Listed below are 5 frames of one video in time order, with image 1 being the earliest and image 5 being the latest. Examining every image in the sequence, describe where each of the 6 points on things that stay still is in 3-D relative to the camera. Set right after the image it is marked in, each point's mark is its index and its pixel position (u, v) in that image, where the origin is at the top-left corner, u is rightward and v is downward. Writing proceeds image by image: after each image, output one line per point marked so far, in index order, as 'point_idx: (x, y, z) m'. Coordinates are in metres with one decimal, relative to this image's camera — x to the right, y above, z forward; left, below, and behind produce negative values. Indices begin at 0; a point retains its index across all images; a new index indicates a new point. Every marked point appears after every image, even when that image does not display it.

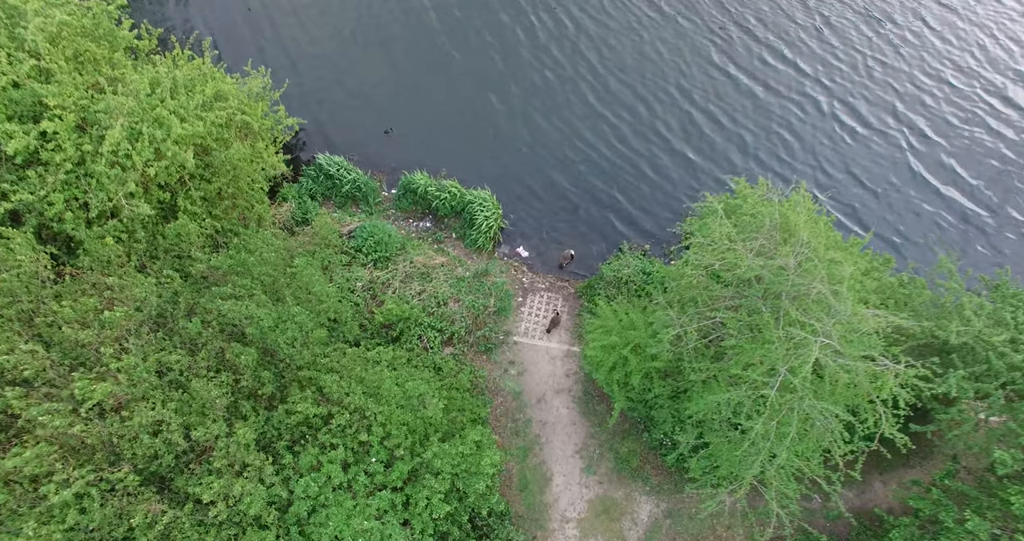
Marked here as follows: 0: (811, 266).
0: (+6.8, +0.1, +11.4) m
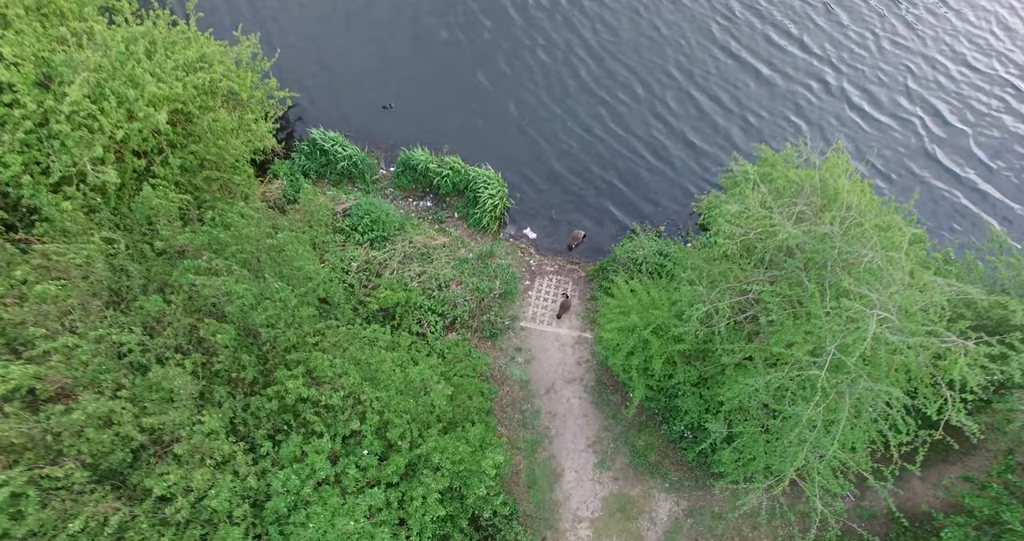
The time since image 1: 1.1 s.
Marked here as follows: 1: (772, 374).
0: (+7.0, +0.7, +10.1) m
1: (+5.2, -2.0, +10.0) m
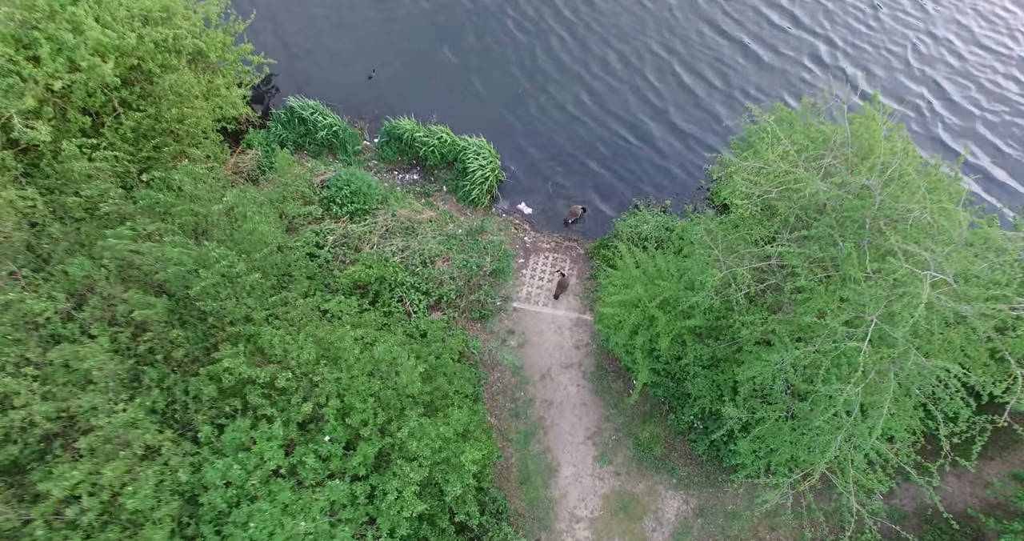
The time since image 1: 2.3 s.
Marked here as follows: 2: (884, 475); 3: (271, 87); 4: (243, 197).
0: (+6.7, +1.4, +8.6) m
1: (+4.9, -1.3, +8.5) m
2: (+6.8, -3.8, +9.2) m
3: (-8.7, +6.7, +18.3) m
4: (-6.5, +1.8, +12.1) m
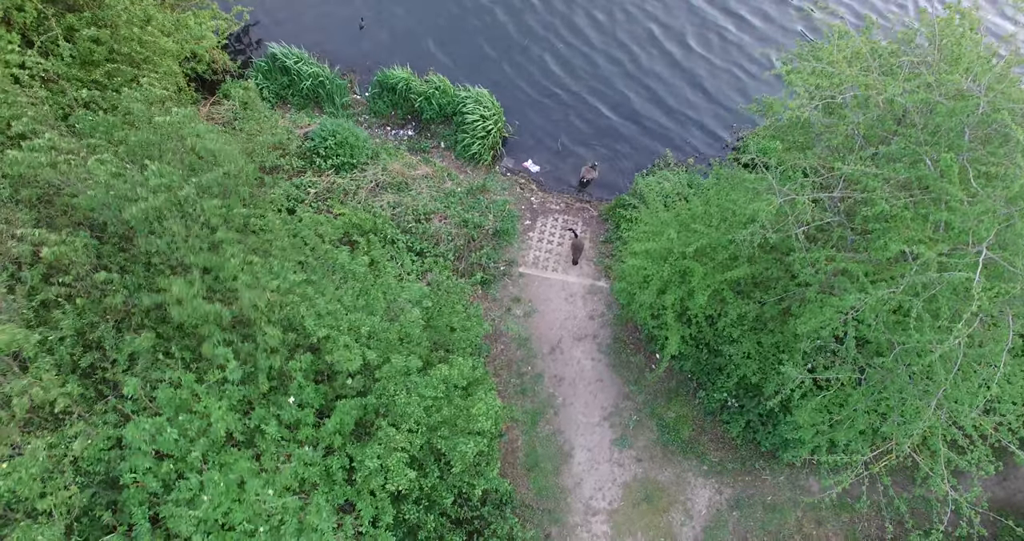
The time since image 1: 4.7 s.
0: (+6.8, +2.5, +6.9) m
1: (+5.0, -0.3, +6.8) m
2: (+6.9, -2.7, +7.5) m
3: (-8.6, +7.7, +16.6) m
4: (-6.3, +2.9, +10.4) m
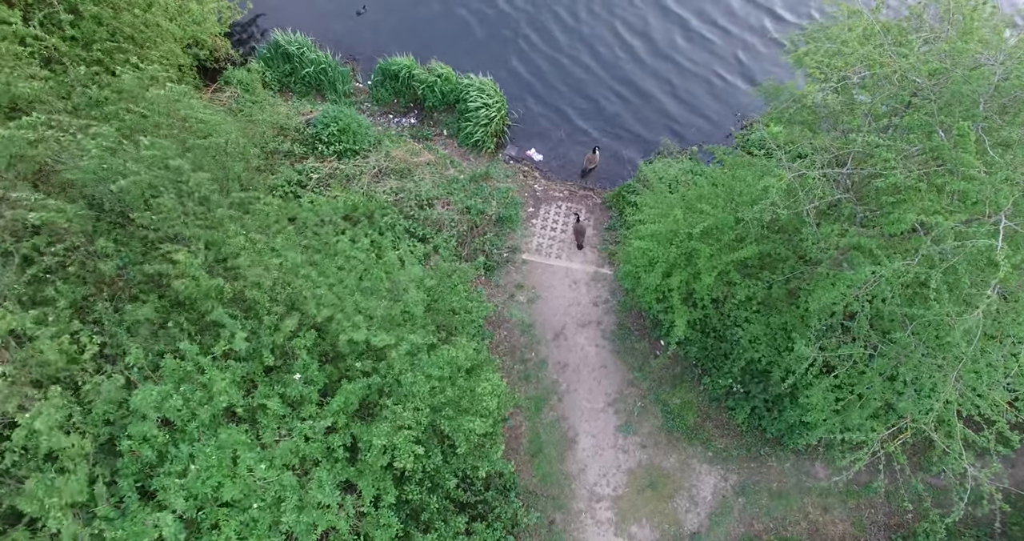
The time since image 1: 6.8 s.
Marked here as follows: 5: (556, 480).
0: (+6.9, +2.8, +6.8) m
1: (+5.1, +0.1, +6.7) m
2: (+7.0, -2.4, +7.4) m
3: (-8.5, +8.1, +16.5) m
4: (-6.2, +3.2, +10.3) m
5: (+0.9, -4.4, +10.6) m
